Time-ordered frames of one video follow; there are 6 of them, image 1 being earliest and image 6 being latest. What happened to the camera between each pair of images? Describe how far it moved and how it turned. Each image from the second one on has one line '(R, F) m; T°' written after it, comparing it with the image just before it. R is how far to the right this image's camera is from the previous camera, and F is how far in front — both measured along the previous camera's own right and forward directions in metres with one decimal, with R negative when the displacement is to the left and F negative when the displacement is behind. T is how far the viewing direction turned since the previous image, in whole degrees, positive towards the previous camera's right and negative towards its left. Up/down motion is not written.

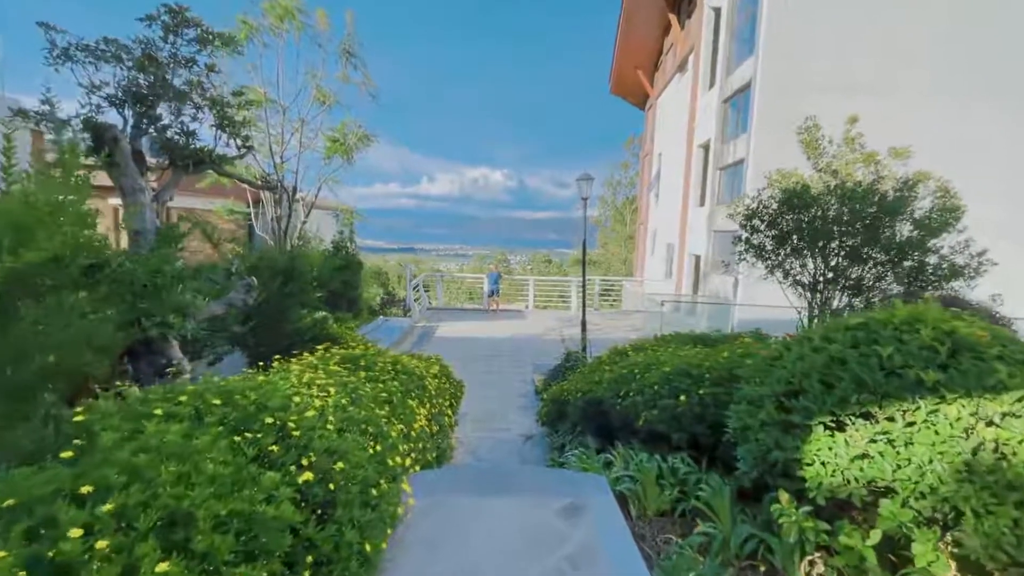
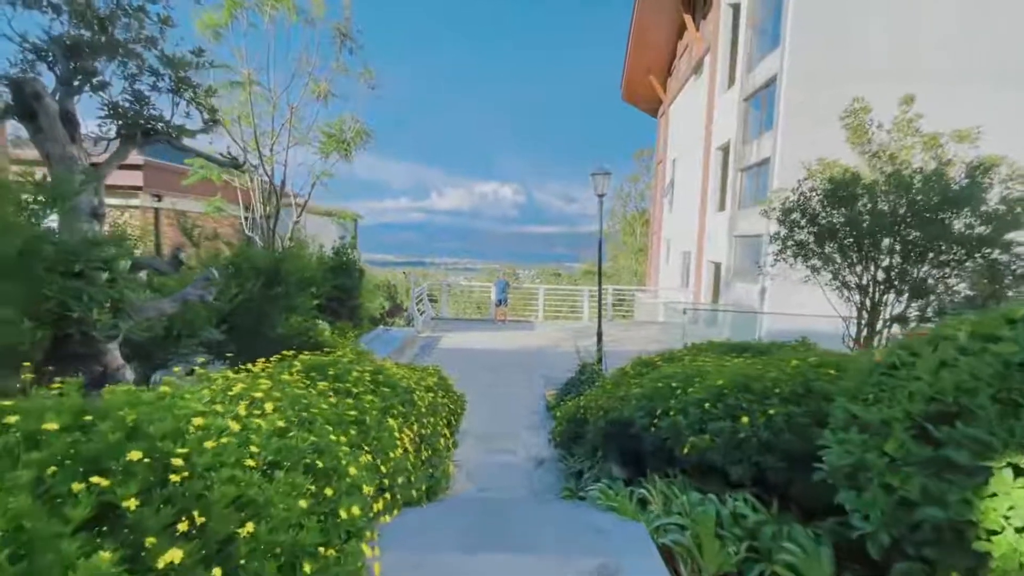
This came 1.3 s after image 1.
(0.0, +0.7) m; -1°
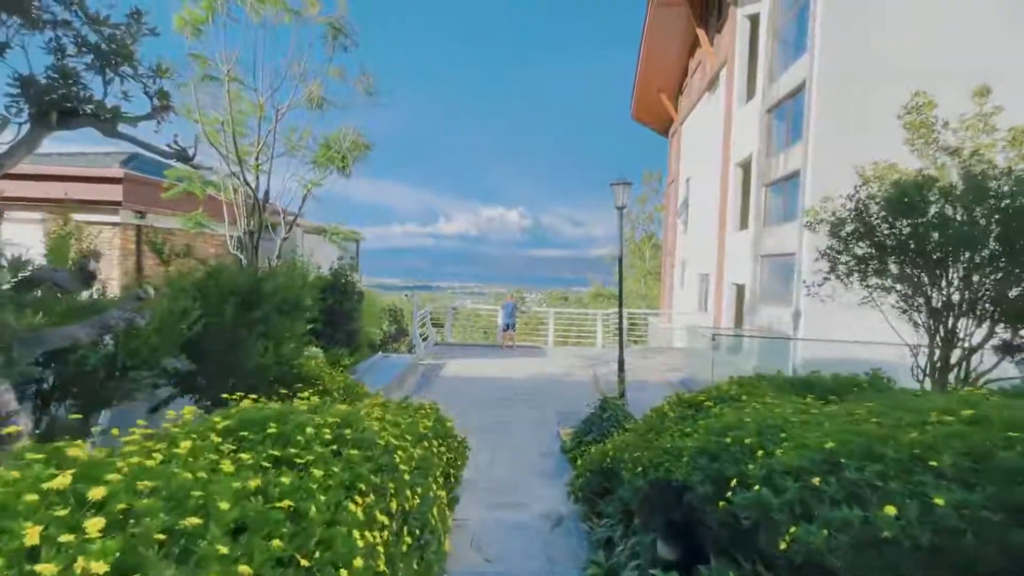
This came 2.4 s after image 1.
(0.0, +0.8) m; -1°
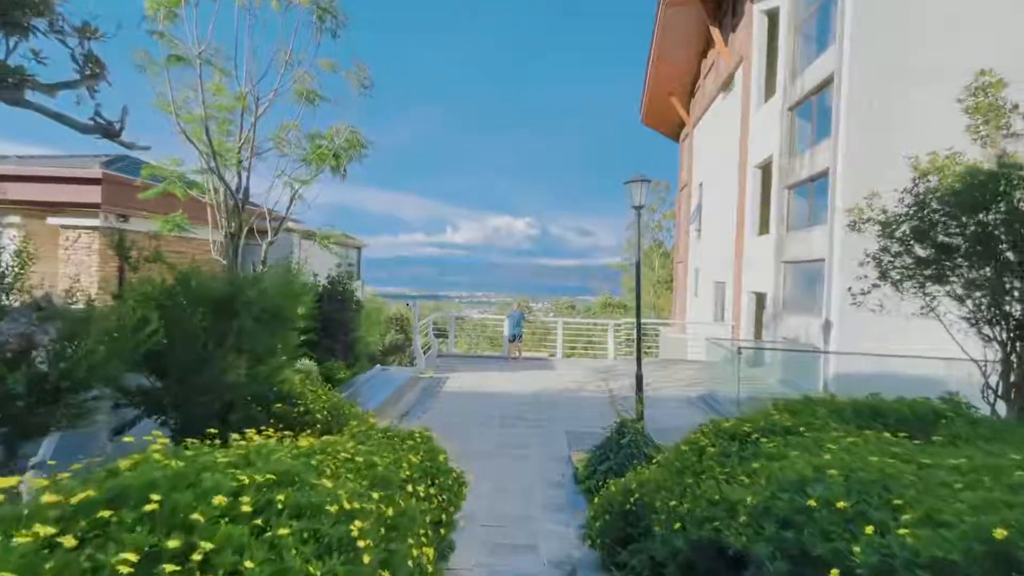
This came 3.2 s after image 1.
(0.0, +0.6) m; -1°
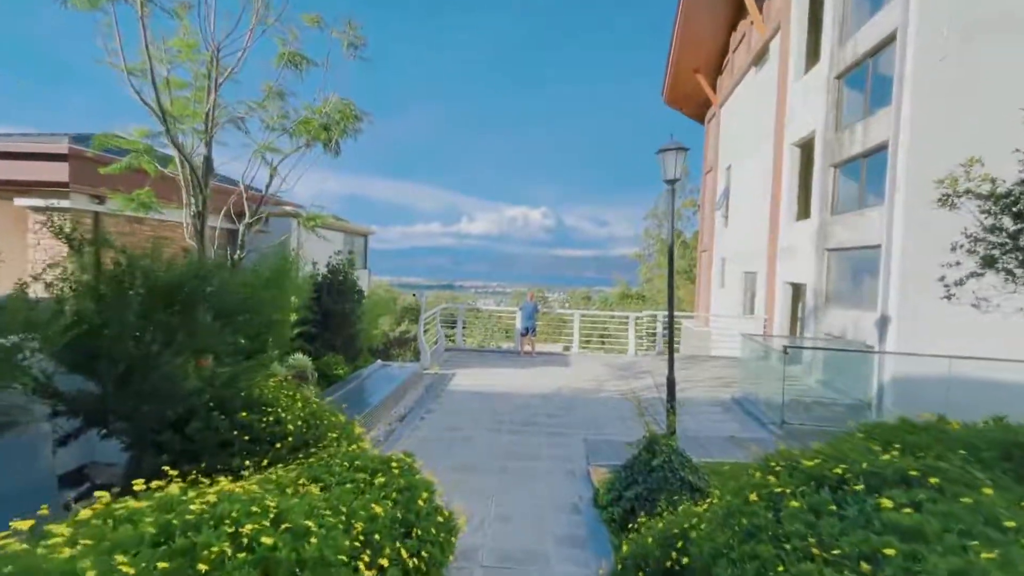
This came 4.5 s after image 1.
(+0.1, +0.9) m; -2°
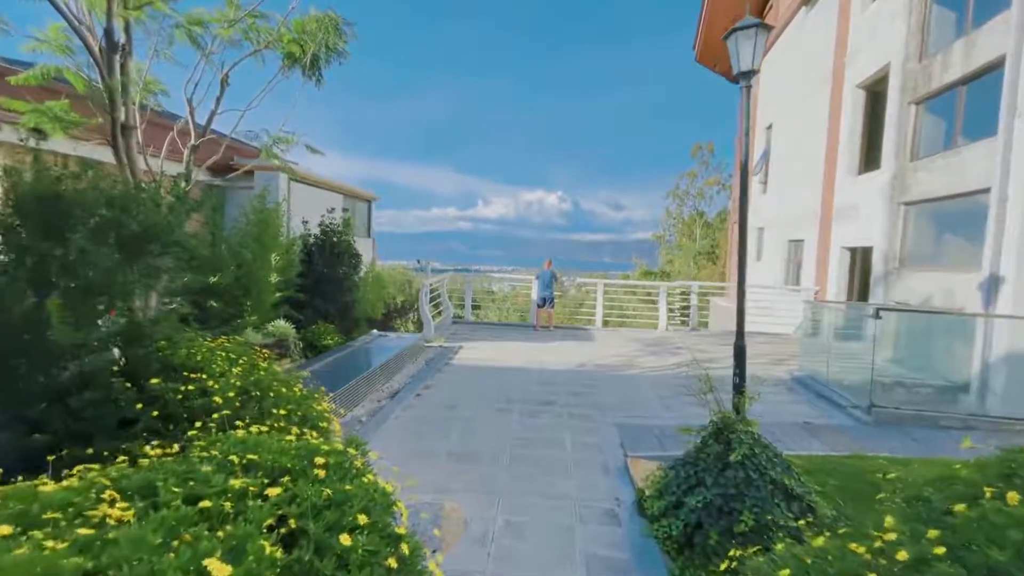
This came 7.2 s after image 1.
(0.0, +1.3) m; -2°
